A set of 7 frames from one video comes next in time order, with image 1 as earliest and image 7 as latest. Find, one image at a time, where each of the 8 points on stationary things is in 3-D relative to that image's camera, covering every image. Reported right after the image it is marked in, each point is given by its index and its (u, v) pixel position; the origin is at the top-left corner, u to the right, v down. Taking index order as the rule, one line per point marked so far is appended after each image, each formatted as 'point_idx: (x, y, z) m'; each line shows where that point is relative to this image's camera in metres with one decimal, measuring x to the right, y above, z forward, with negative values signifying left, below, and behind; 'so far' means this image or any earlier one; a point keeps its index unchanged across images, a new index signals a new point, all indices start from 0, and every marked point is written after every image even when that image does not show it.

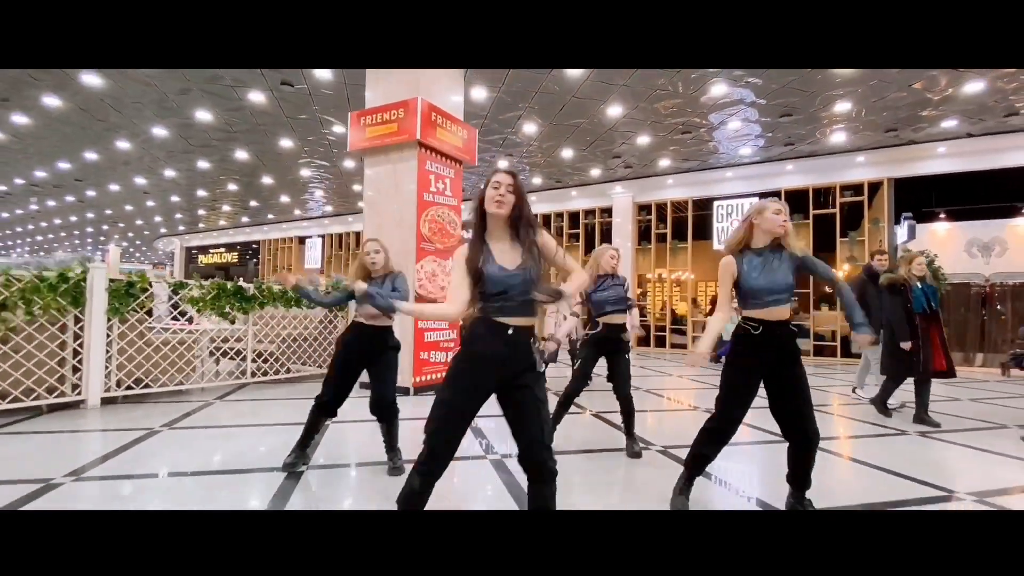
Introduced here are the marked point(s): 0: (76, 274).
0: (-3.1, +0.1, +3.4) m
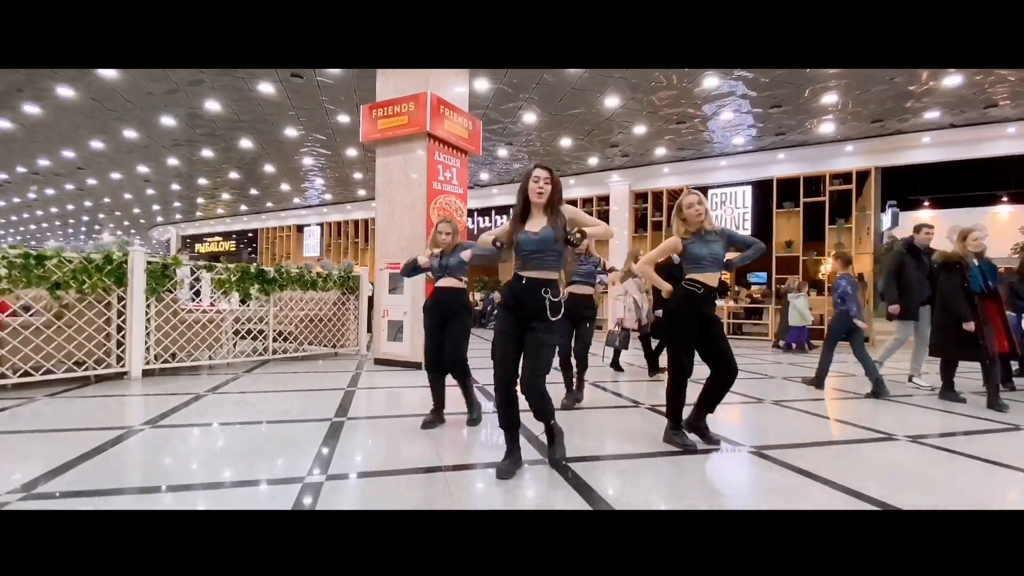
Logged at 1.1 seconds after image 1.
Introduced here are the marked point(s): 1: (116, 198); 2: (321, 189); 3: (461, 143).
0: (-3.0, +0.2, +3.7) m
1: (-14.1, +3.2, +17.1) m
2: (-6.0, +3.1, +15.1) m
3: (-0.5, +1.5, +4.8) m
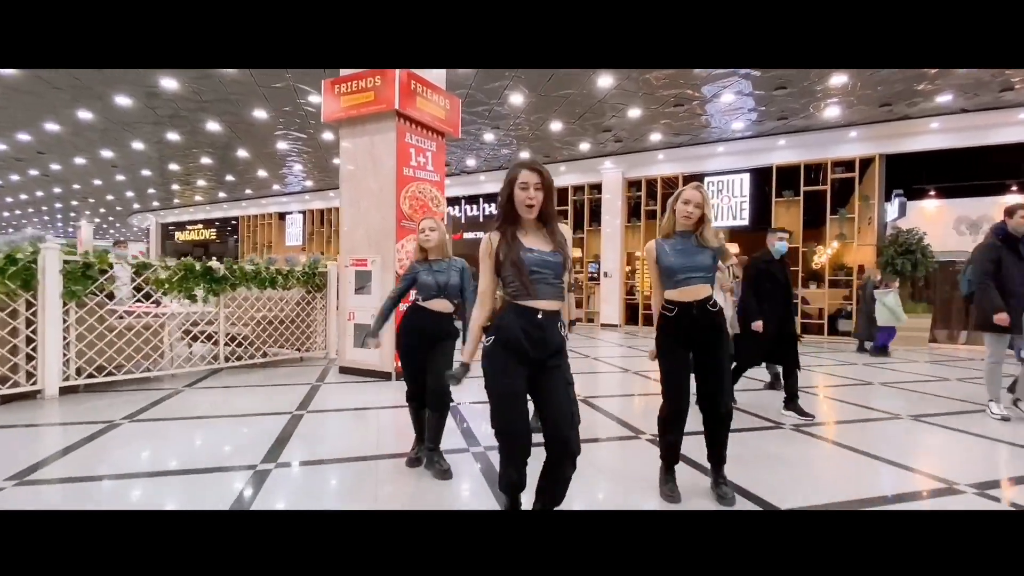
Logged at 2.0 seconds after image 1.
0: (-3.2, +0.2, +3.1) m
1: (-14.5, +3.5, +16.3) m
2: (-6.4, +3.4, +14.4) m
3: (-0.7, +1.5, +4.3) m
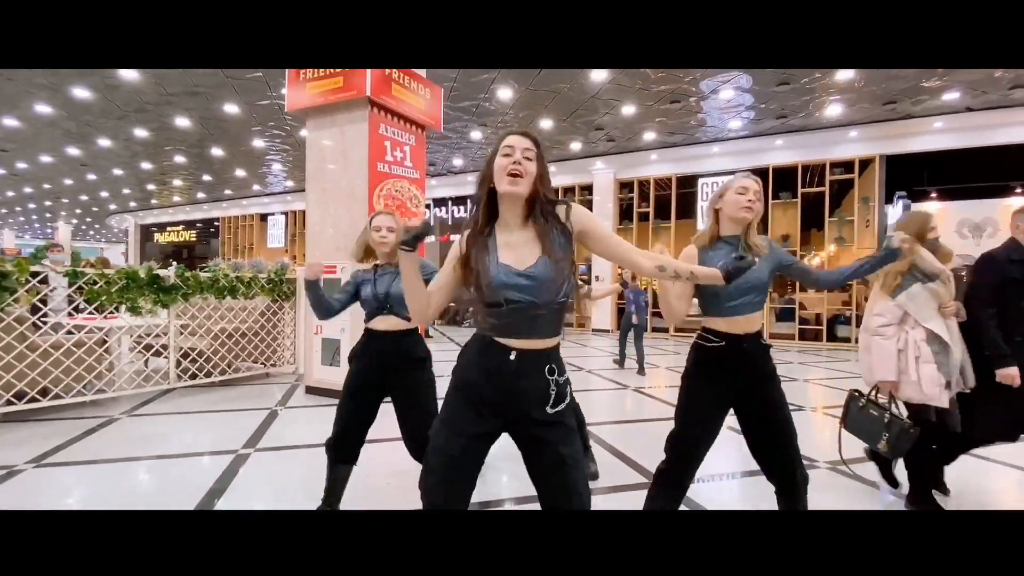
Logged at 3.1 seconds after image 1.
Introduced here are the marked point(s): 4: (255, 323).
0: (-3.2, +0.1, +2.6) m
1: (-14.9, +3.4, +15.6) m
2: (-6.7, +3.2, +13.9) m
3: (-0.8, +1.4, +3.9) m
4: (-2.3, -0.3, +4.3) m
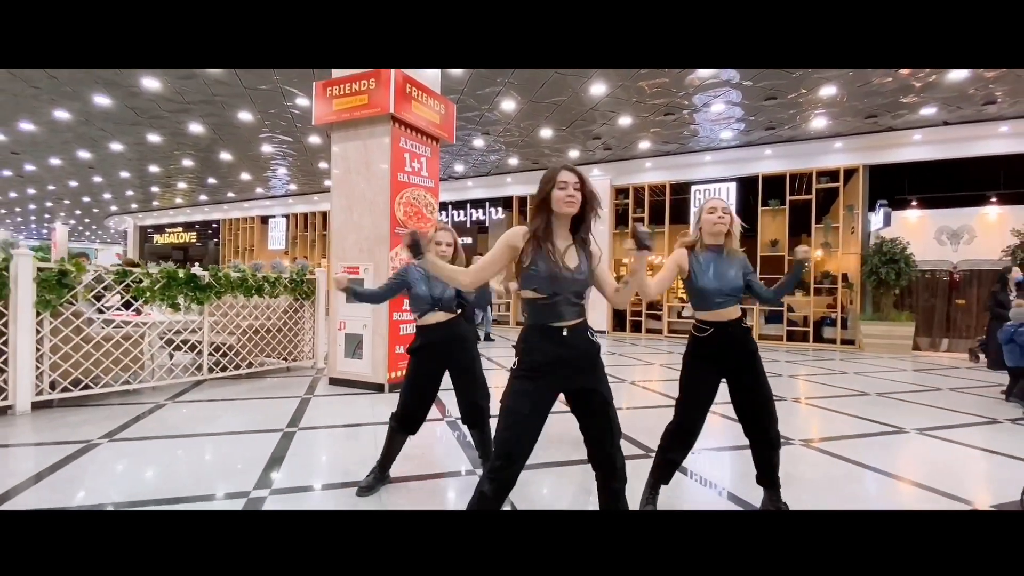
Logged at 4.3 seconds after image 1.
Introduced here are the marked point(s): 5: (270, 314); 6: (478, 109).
0: (-3.2, +0.2, +2.9) m
1: (-14.9, +3.4, +15.8) m
2: (-6.7, +3.2, +14.1) m
3: (-0.7, +1.4, +4.2) m
4: (-2.2, -0.3, +4.6) m
5: (-2.3, -0.2, +4.6) m
6: (-0.5, +2.7, +7.2) m
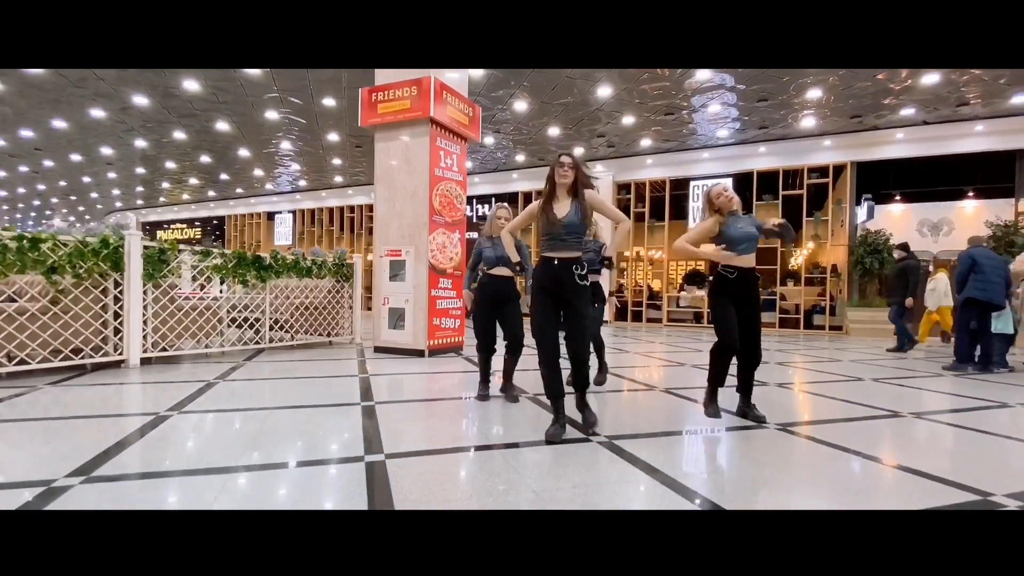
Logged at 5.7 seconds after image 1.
0: (-2.9, +0.3, +3.5) m
1: (-14.8, +3.6, +16.2) m
2: (-6.5, +3.4, +14.7) m
3: (-0.5, +1.6, +4.8) m
4: (-2.0, -0.1, +5.2) m
5: (-2.1, -0.1, +5.1) m
6: (-0.3, +2.9, +7.8) m
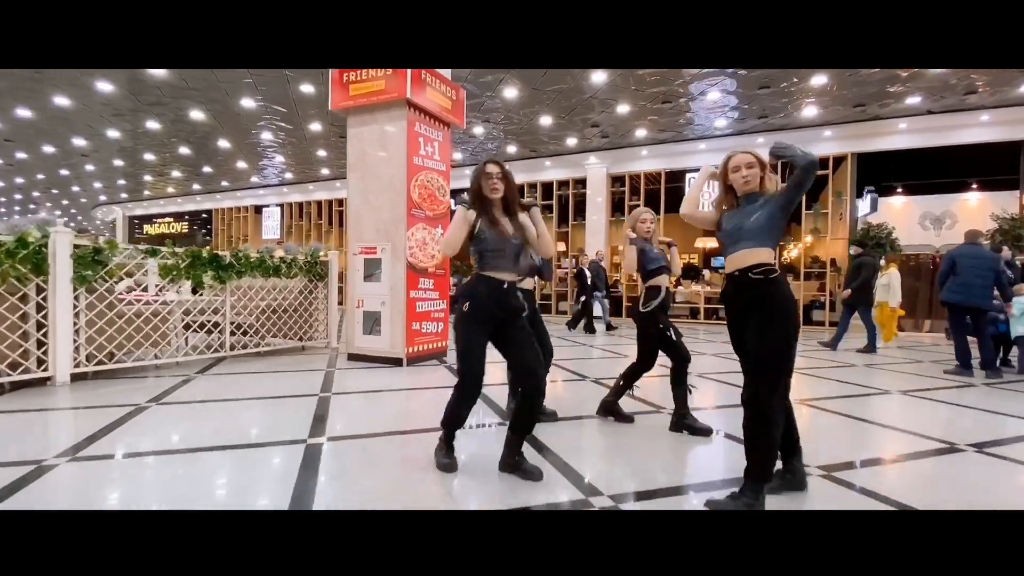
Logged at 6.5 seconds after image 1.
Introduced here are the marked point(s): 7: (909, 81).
0: (-3.1, +0.3, +3.1) m
1: (-15.1, +3.7, +15.6) m
2: (-6.8, +3.5, +14.2) m
3: (-0.6, +1.6, +4.4) m
4: (-2.2, -0.1, +4.8) m
5: (-2.2, -0.1, +4.7) m
6: (-0.5, +2.9, +7.4) m
7: (+5.4, +2.8, +6.5) m
